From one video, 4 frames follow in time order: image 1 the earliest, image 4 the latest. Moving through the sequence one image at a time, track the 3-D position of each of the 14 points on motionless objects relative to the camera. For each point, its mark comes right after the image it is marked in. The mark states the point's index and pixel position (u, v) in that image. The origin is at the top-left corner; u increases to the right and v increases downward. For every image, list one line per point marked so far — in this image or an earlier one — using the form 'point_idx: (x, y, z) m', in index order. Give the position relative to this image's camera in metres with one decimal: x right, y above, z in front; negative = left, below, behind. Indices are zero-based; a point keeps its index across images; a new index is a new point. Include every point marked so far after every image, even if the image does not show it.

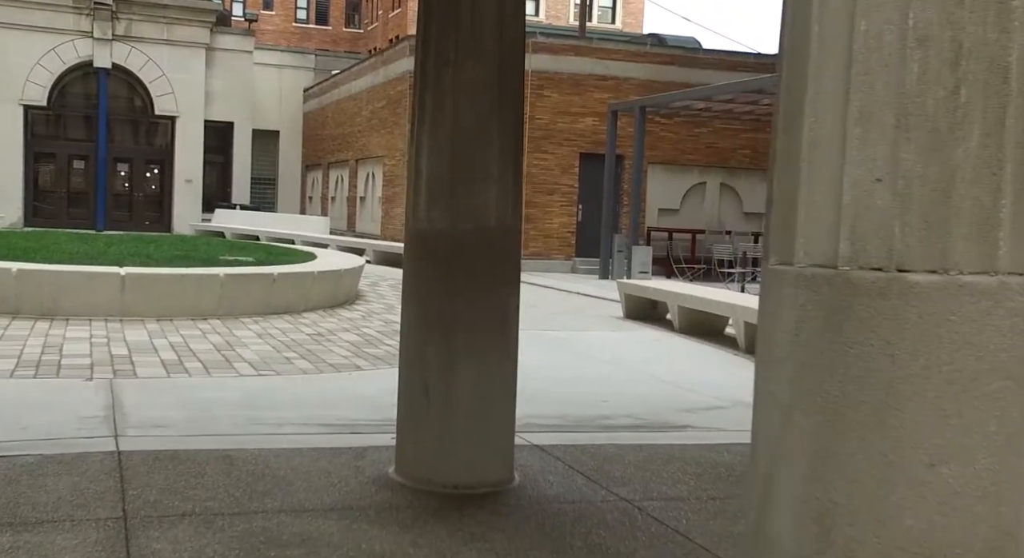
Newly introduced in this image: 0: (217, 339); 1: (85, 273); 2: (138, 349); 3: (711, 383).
0: (-3.1, -0.6, +10.3) m
1: (-5.0, +0.1, +11.5) m
2: (-3.6, -0.7, +9.3) m
3: (+1.8, -1.0, +8.9) m
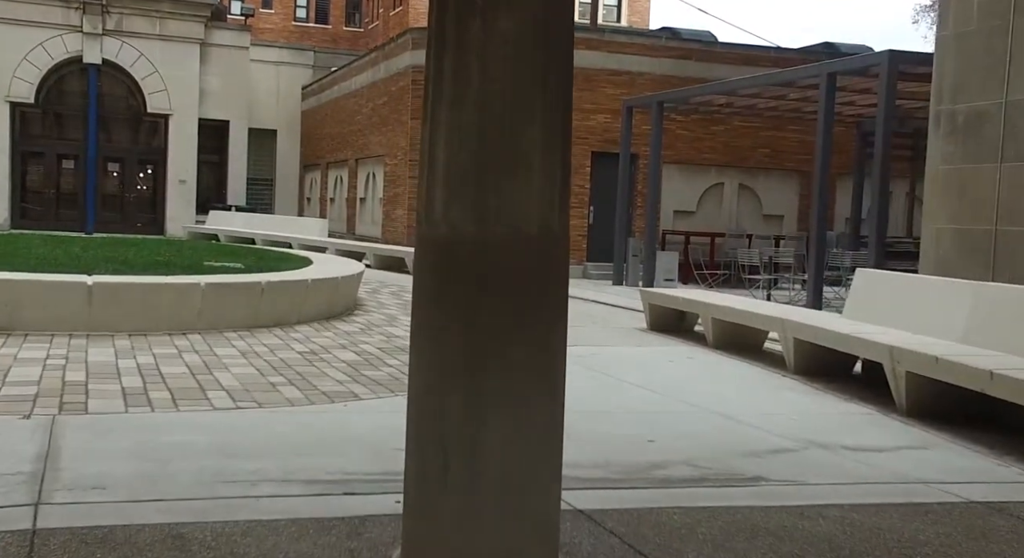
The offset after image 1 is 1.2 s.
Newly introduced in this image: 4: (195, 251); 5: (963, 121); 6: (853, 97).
0: (-2.9, -0.7, +9.0) m
1: (-4.8, 0.0, +10.2) m
2: (-3.4, -0.8, +8.0) m
3: (+2.0, -1.1, +7.6) m
4: (-5.1, +0.4, +15.7) m
5: (+5.4, +1.9, +11.8) m
6: (+6.6, +3.5, +19.0) m
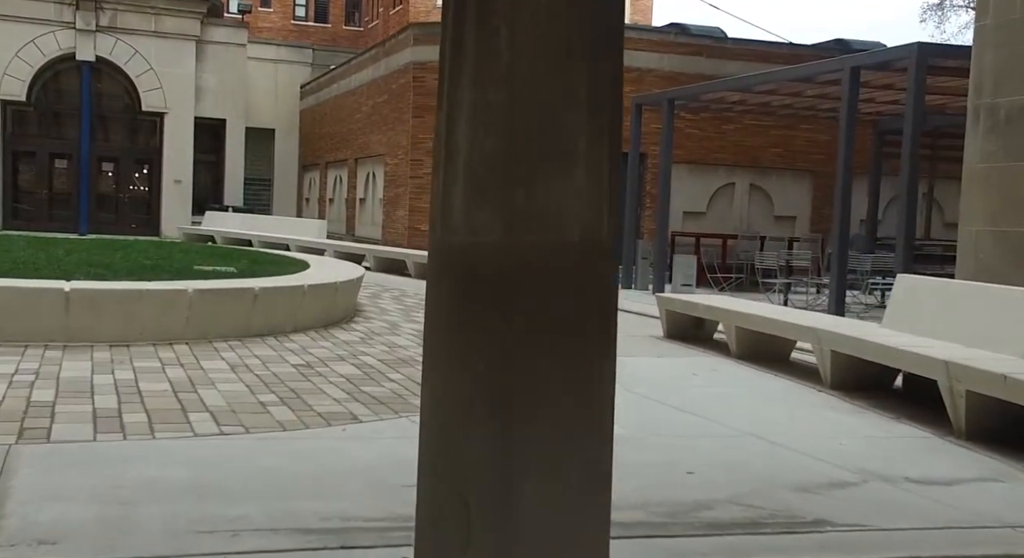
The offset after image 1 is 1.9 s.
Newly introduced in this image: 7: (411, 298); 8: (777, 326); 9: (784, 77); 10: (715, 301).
0: (-2.8, -0.8, +8.2) m
1: (-4.7, -0.1, +9.4) m
2: (-3.3, -0.8, +7.2) m
3: (+2.1, -1.1, +6.8) m
4: (-5.0, +0.4, +14.9) m
5: (+5.5, +1.8, +11.0) m
6: (+6.7, +3.4, +18.3) m
7: (-1.7, -0.3, +16.6) m
8: (+2.7, -0.5, +10.1) m
9: (+4.8, +3.6, +17.4) m
10: (+2.5, -0.3, +12.3) m
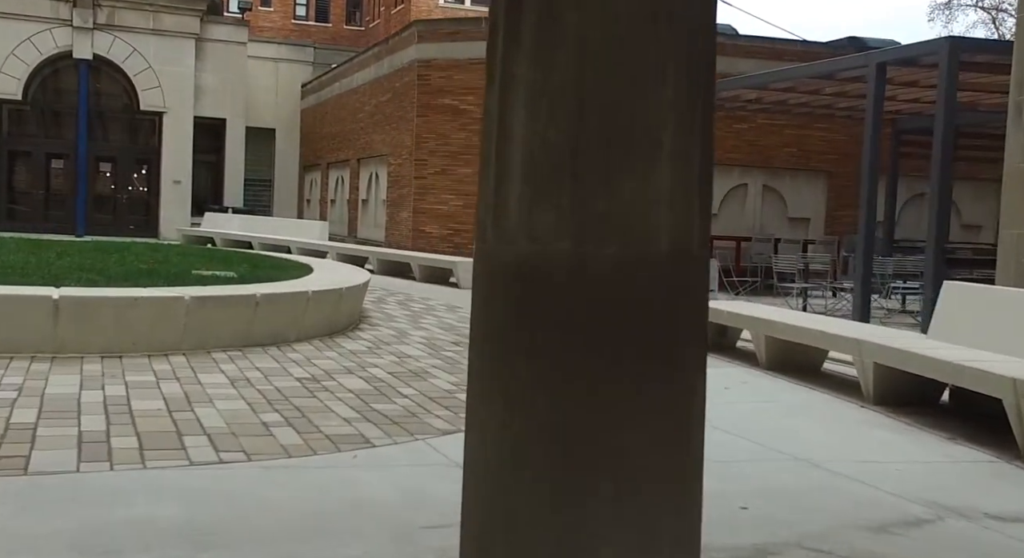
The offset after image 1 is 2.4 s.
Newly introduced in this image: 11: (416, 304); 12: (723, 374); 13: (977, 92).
0: (-2.6, -0.9, +7.6) m
1: (-4.5, -0.2, +8.8) m
2: (-3.1, -0.9, +6.6) m
3: (+2.3, -1.2, +6.2) m
4: (-4.8, +0.3, +14.3) m
5: (+5.7, +1.7, +10.4) m
6: (+6.9, +3.4, +17.6) m
7: (-1.5, -0.4, +16.0) m
8: (+2.9, -0.5, +9.5) m
9: (+5.0, +3.5, +16.8) m
10: (+2.7, -0.3, +11.7) m
11: (-1.6, -0.4, +15.9) m
12: (+2.2, -1.0, +10.1) m
13: (+7.5, +3.0, +15.8) m
